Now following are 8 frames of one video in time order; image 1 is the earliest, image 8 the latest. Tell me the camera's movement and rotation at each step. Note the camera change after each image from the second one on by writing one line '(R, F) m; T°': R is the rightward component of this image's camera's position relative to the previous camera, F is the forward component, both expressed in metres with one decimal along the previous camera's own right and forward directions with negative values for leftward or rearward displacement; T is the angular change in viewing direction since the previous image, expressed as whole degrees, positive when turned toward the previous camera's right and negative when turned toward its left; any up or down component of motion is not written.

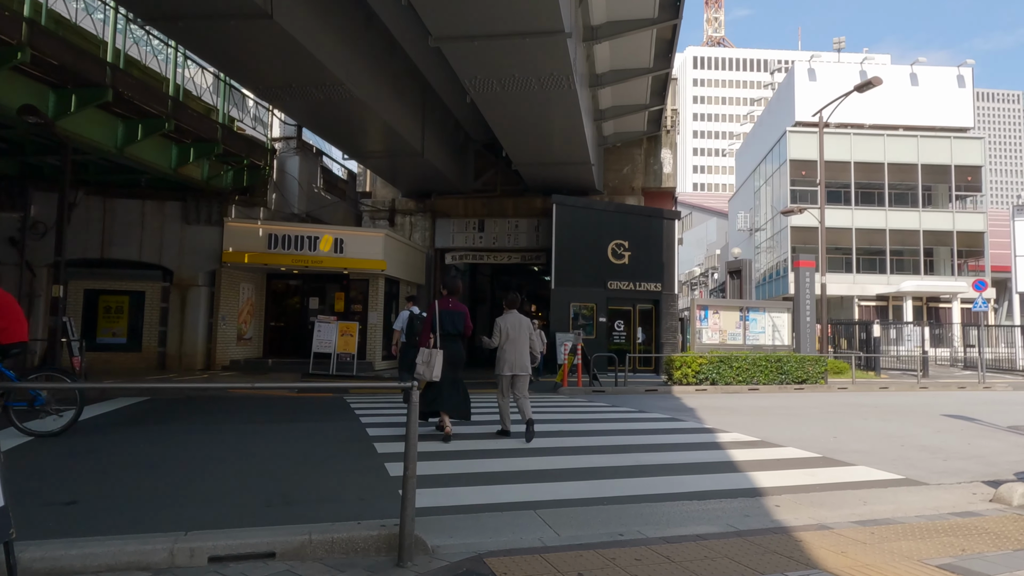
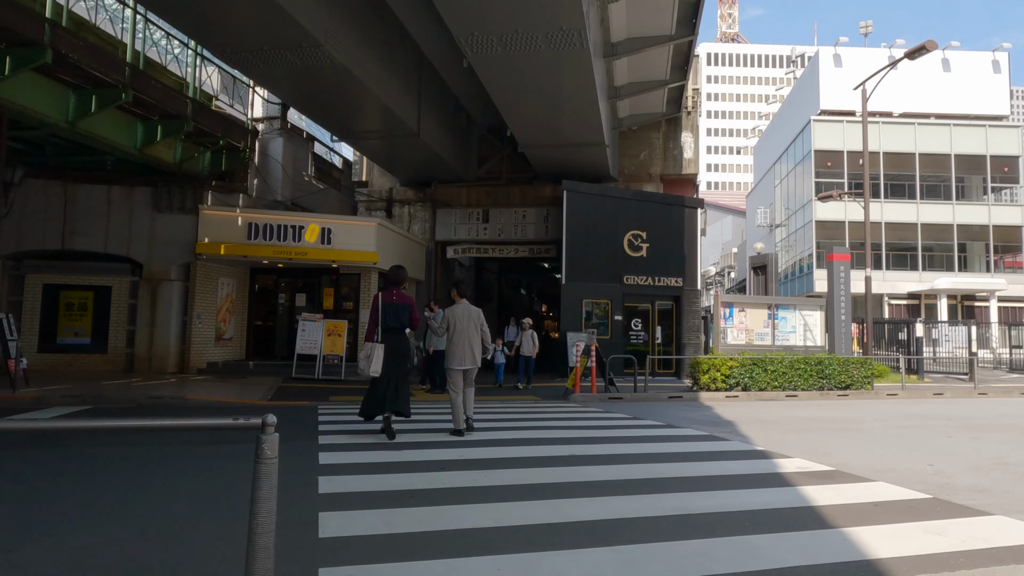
(+0.1, +1.8) m; -1°
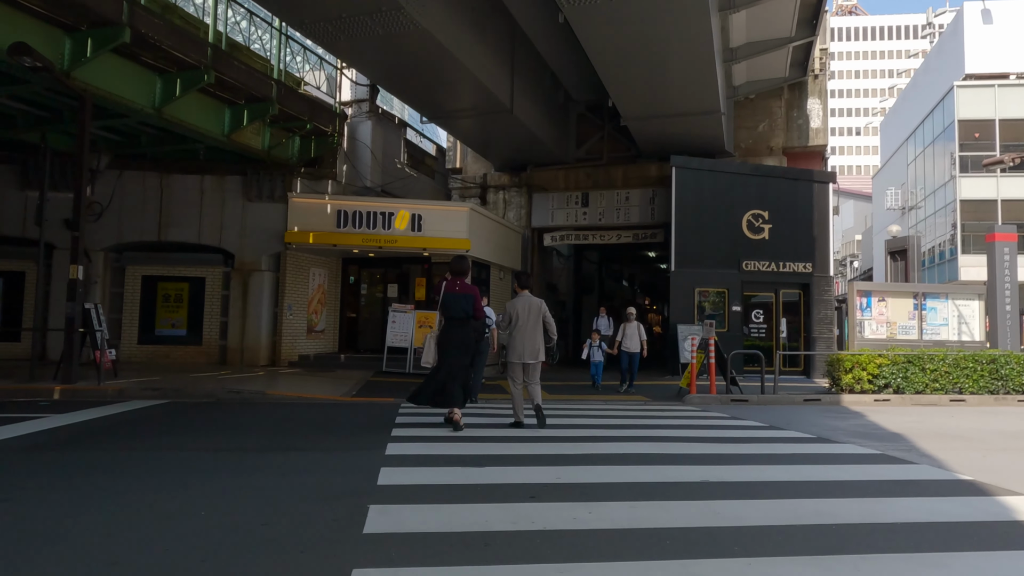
(-0.1, +1.4) m; -9°
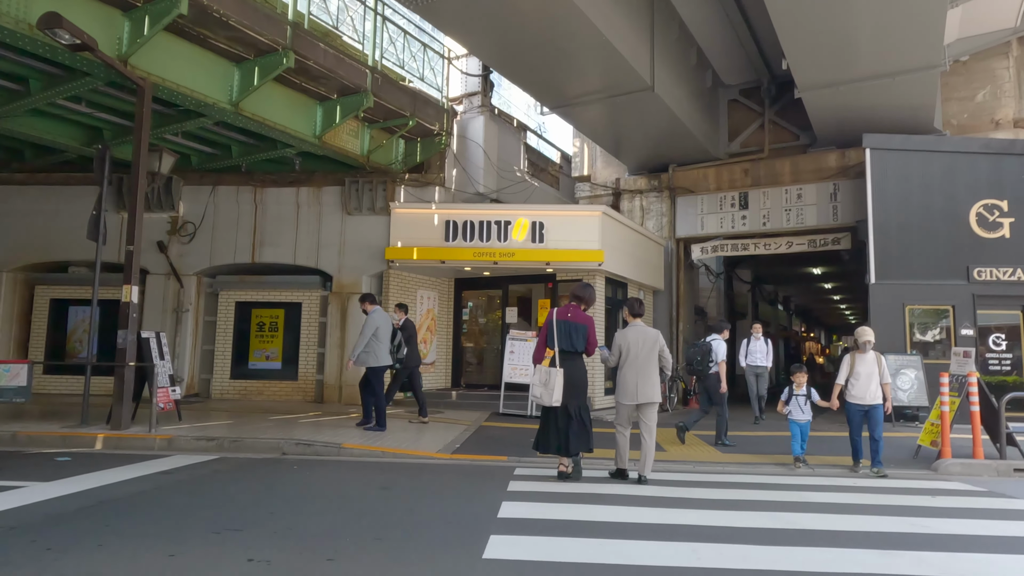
(-0.3, +2.9) m; -11°
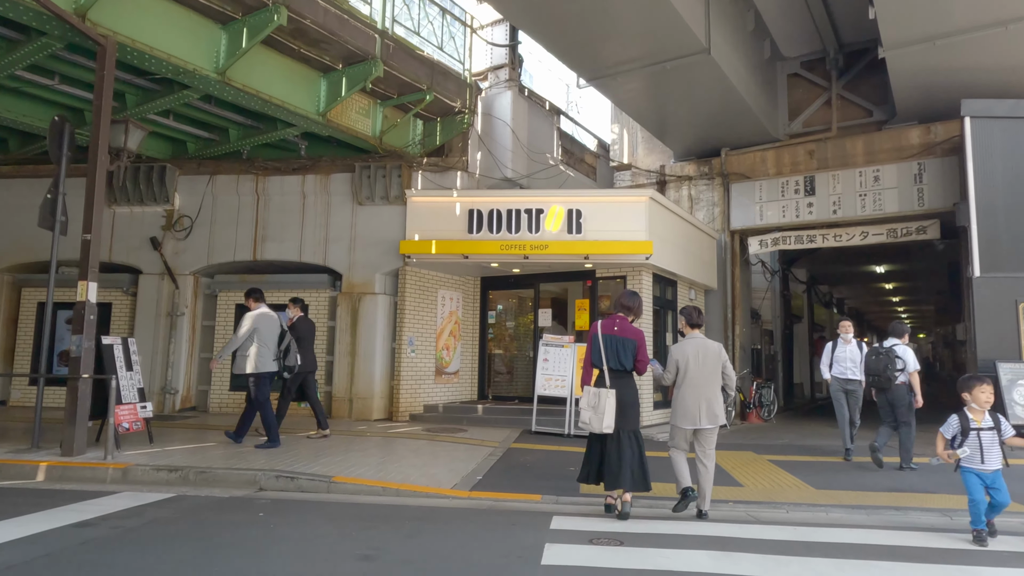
(0.0, +1.7) m; -3°
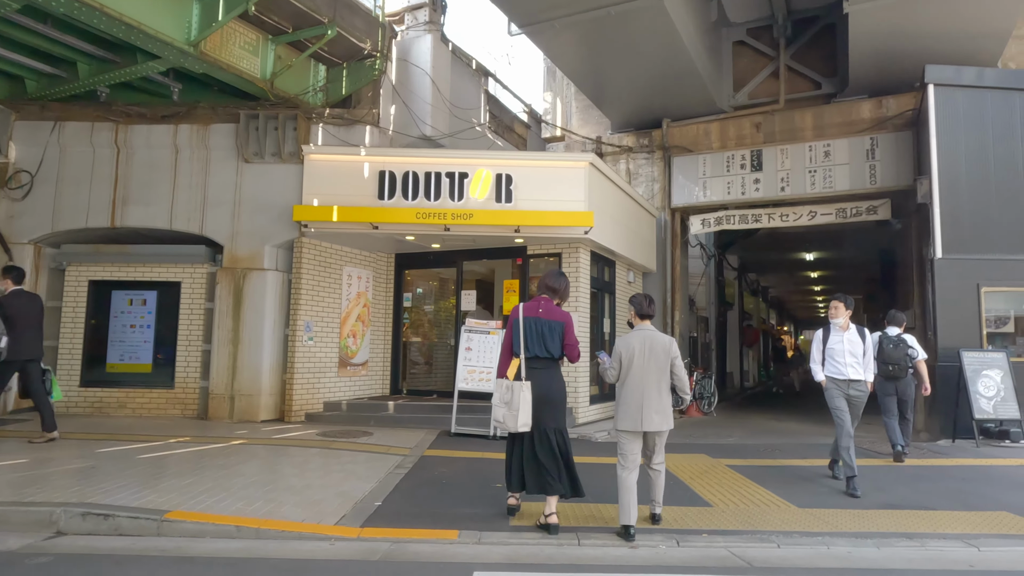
(+0.1, +1.6) m; +6°
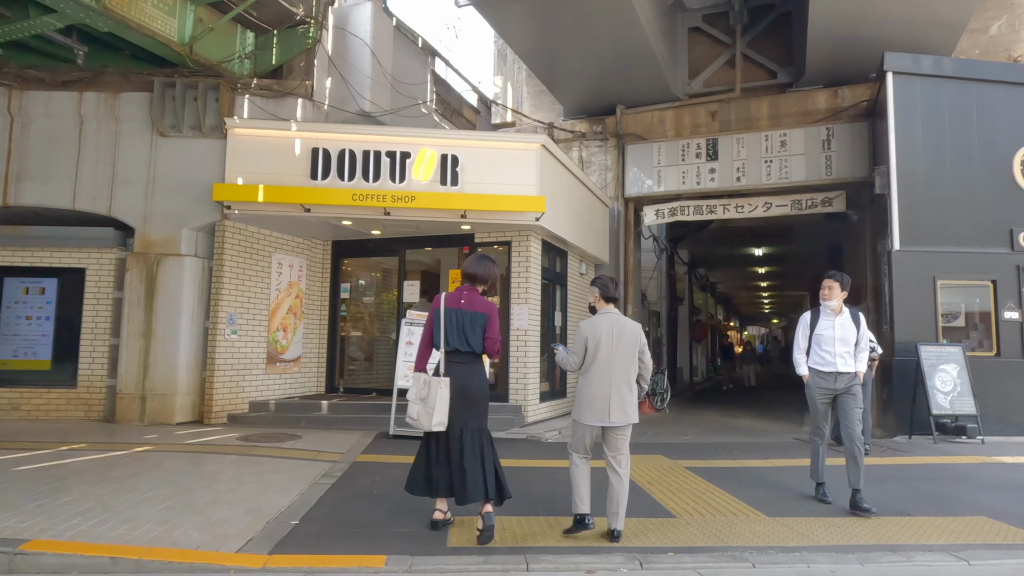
(+0.1, +0.7) m; +4°
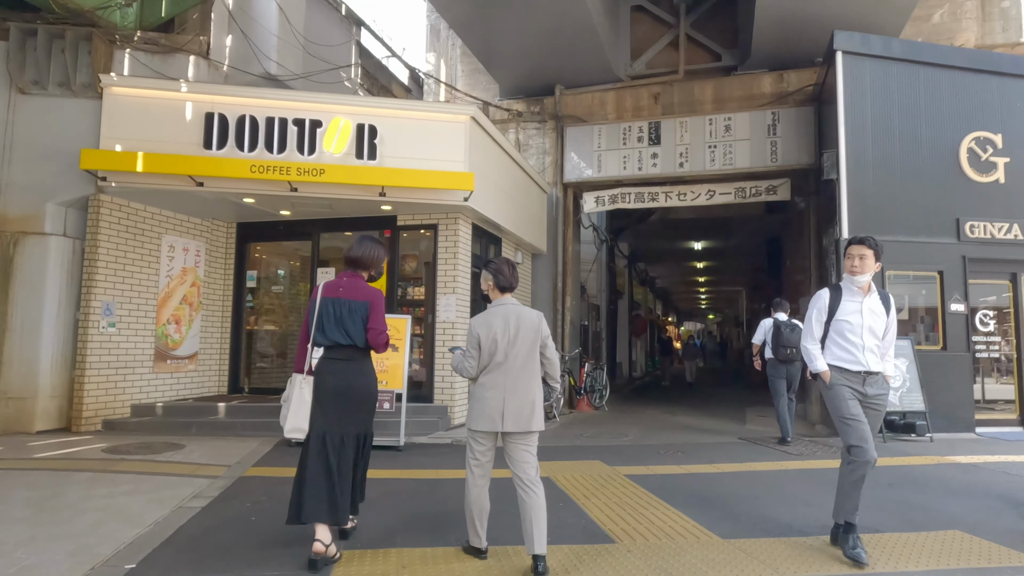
(+0.2, +0.9) m; +5°
